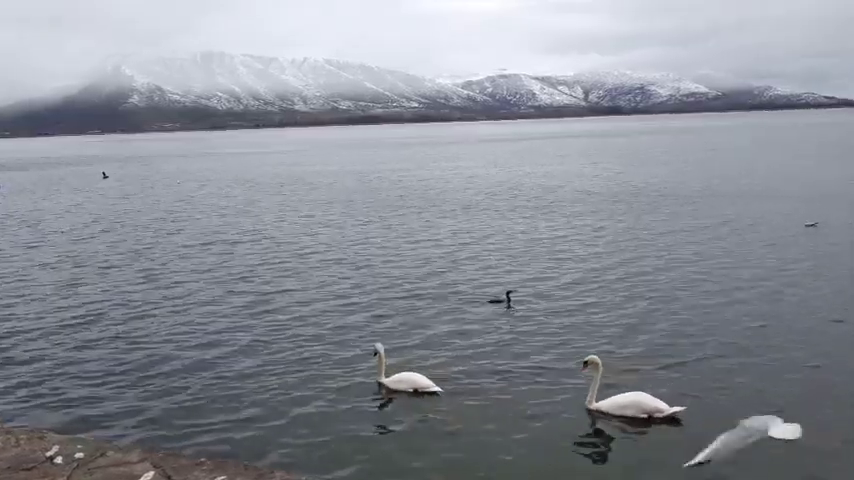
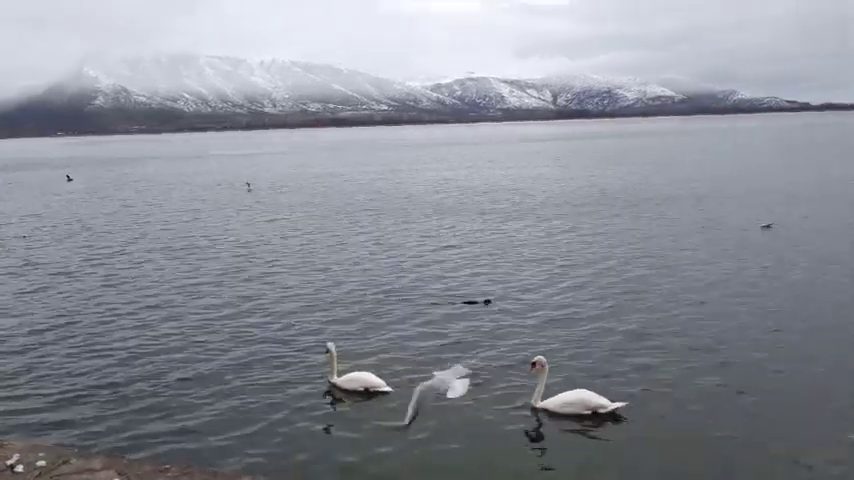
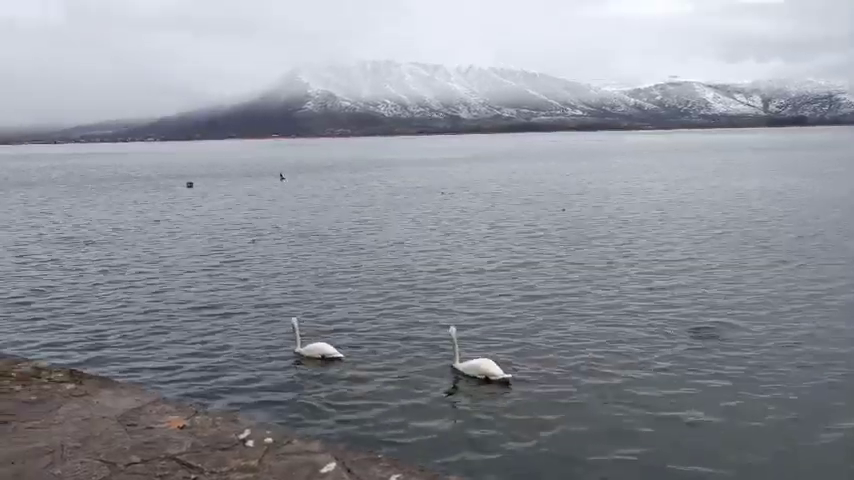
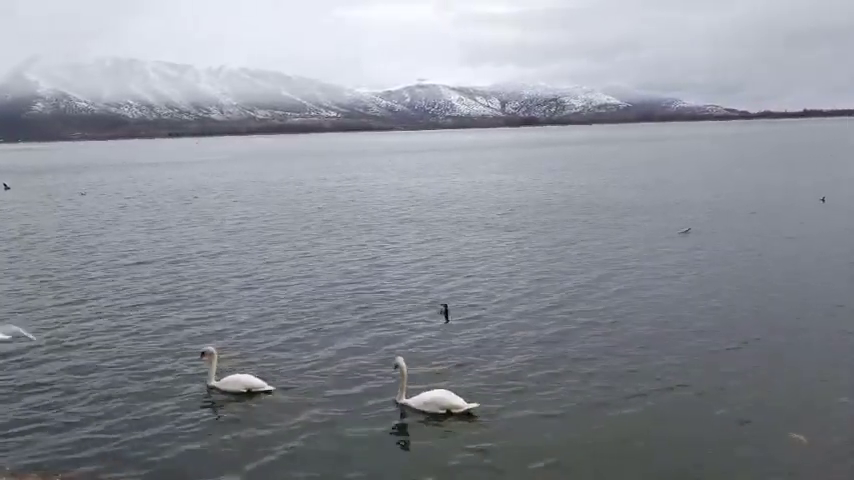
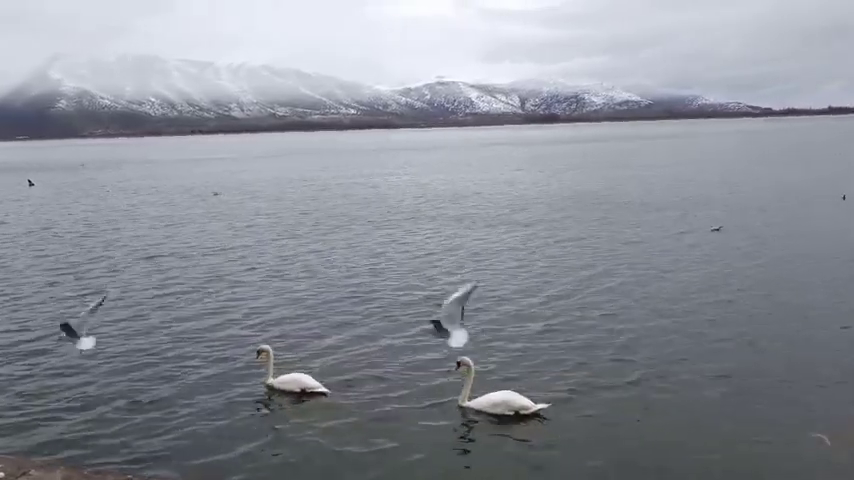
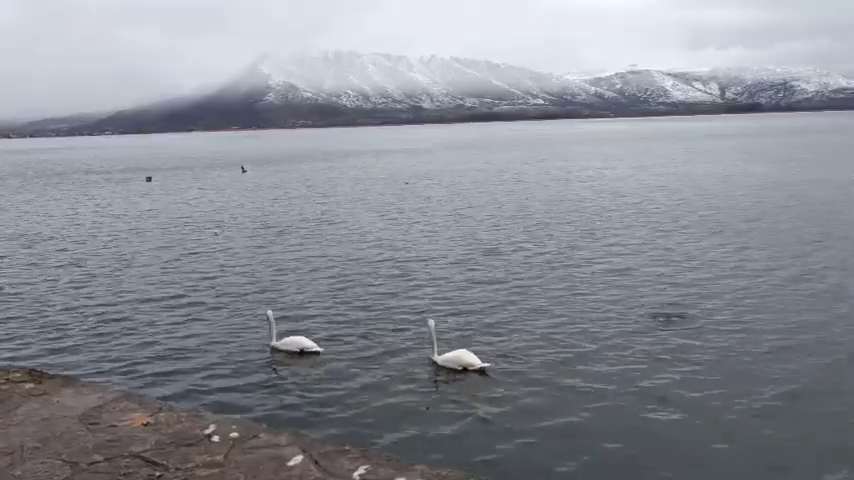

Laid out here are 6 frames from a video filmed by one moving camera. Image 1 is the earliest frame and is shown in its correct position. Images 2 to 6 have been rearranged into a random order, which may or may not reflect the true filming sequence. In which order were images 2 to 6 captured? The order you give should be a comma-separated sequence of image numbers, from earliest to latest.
2, 5, 4, 6, 3
